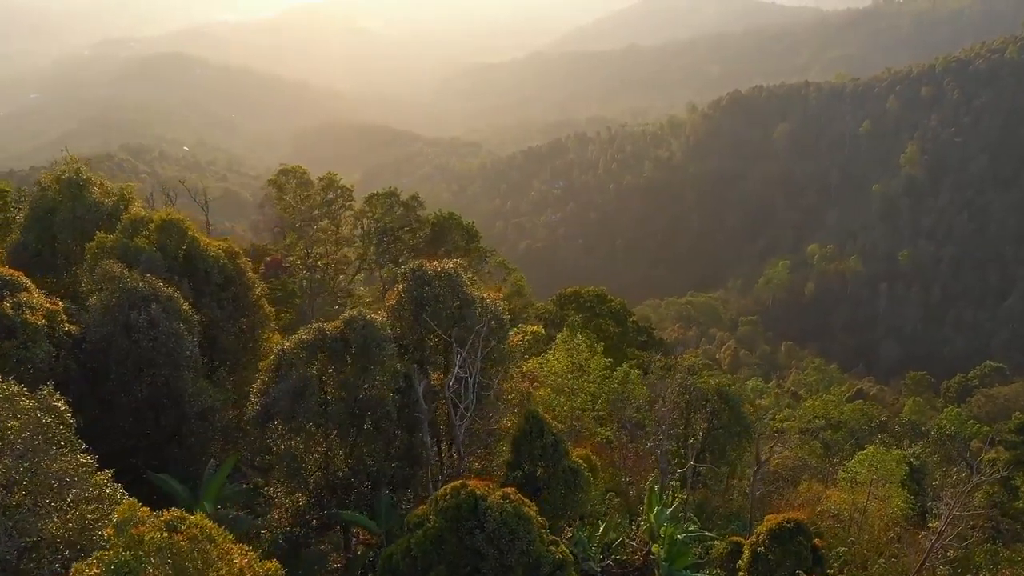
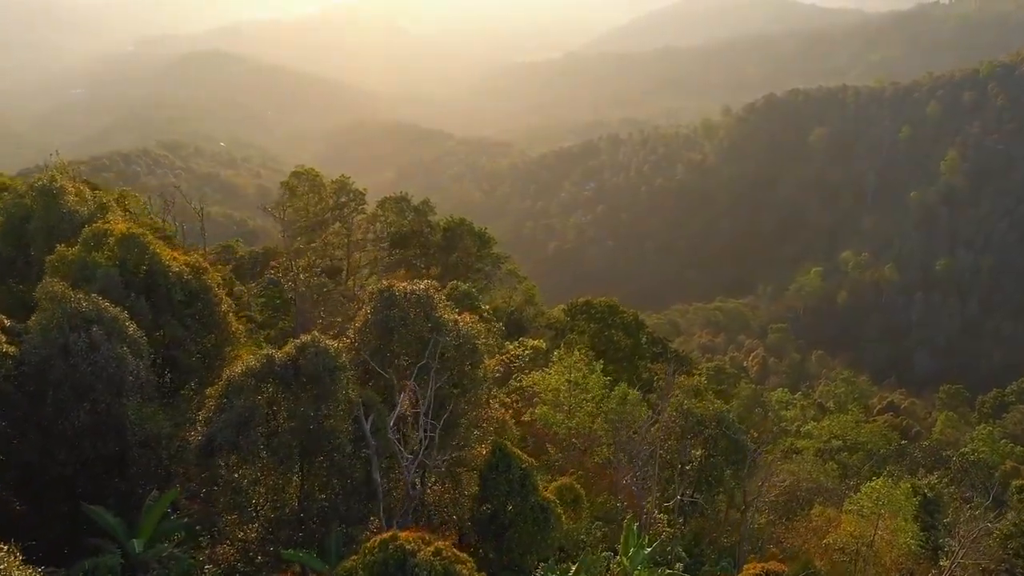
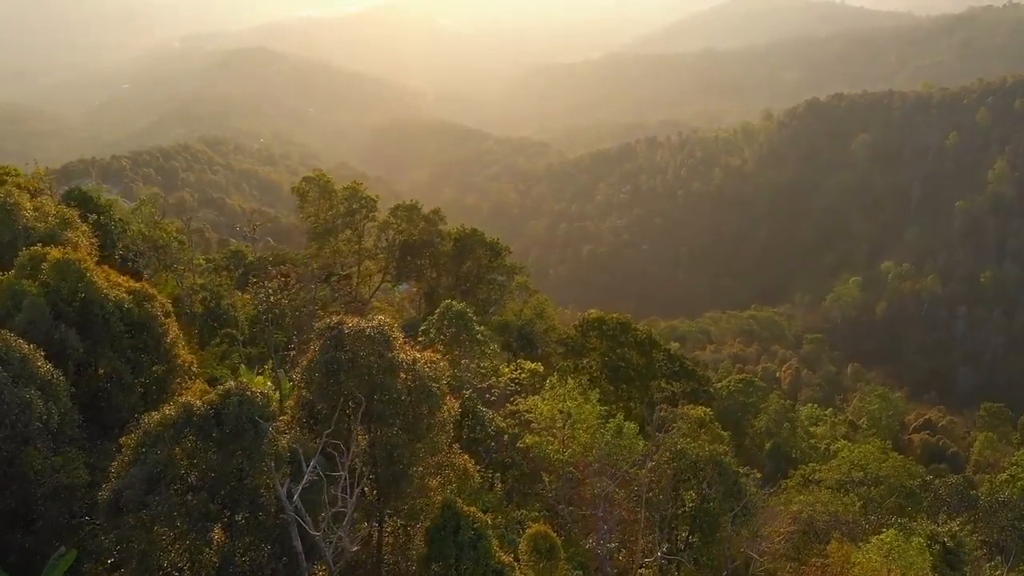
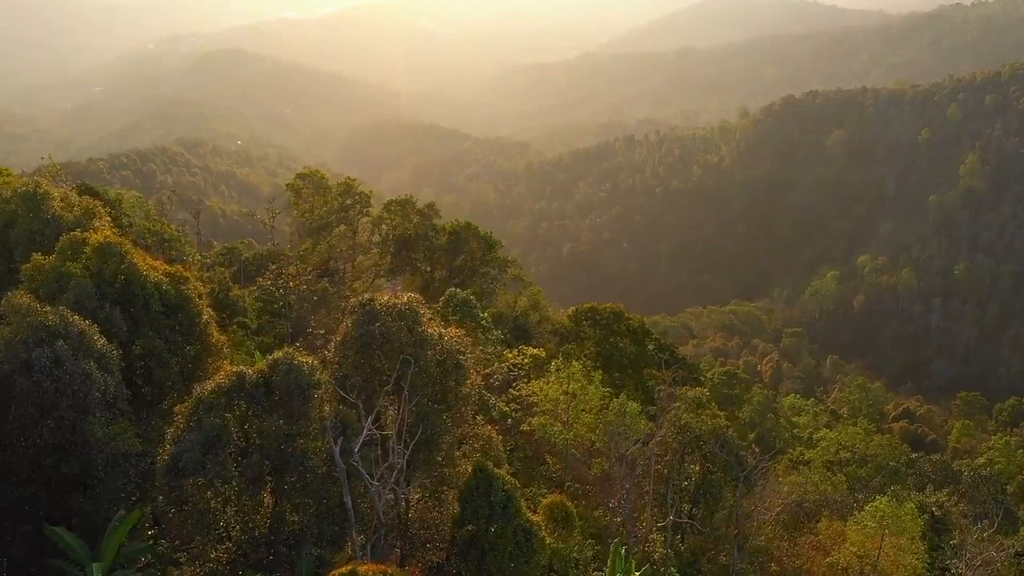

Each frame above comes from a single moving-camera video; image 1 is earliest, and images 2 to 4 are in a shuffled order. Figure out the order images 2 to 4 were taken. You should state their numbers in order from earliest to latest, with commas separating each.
2, 4, 3
